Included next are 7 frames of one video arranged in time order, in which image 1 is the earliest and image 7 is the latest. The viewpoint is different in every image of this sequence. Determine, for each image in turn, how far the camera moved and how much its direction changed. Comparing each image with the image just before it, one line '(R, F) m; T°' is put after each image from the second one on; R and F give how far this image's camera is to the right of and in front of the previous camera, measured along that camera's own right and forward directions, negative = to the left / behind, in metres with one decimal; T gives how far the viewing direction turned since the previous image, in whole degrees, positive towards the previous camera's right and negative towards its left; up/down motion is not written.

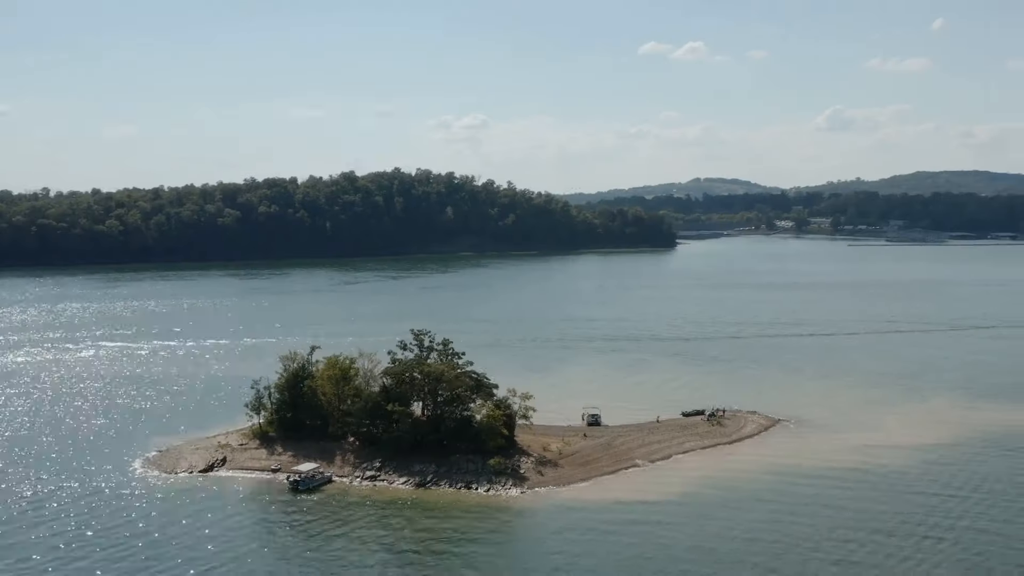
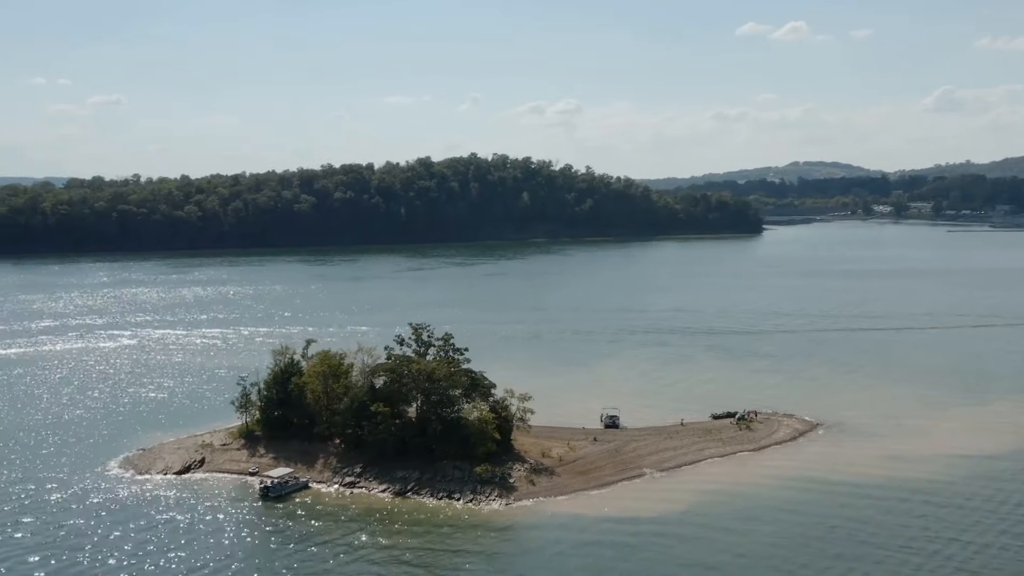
(+2.6, +2.3) m; -5°
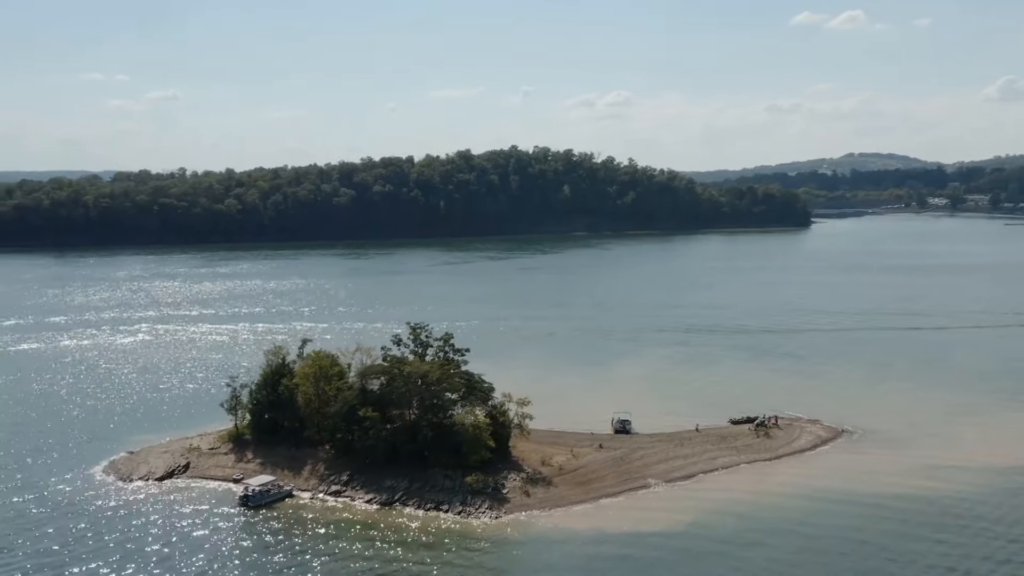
(+1.3, +1.5) m; -3°
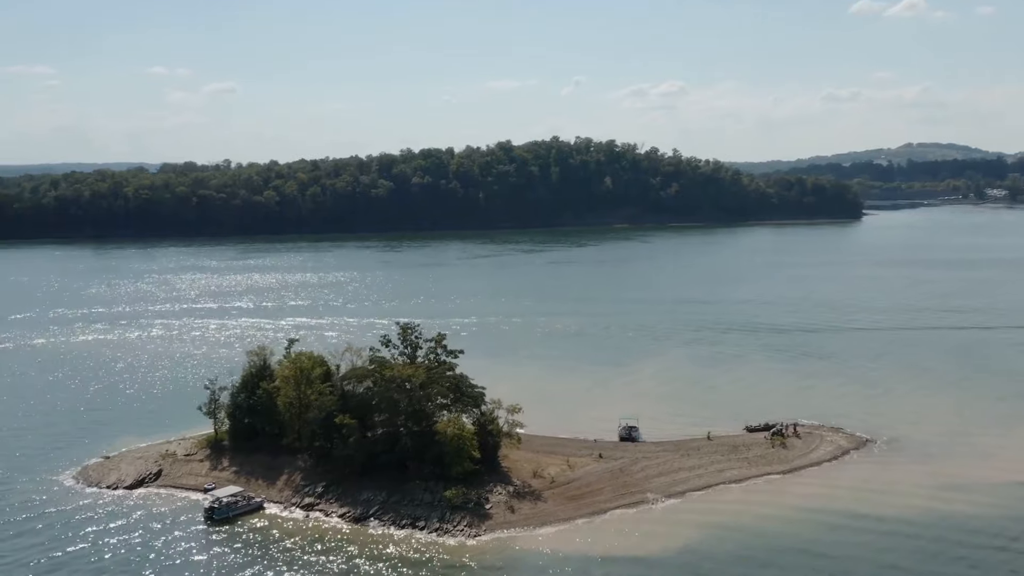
(+1.5, +1.8) m; -3°
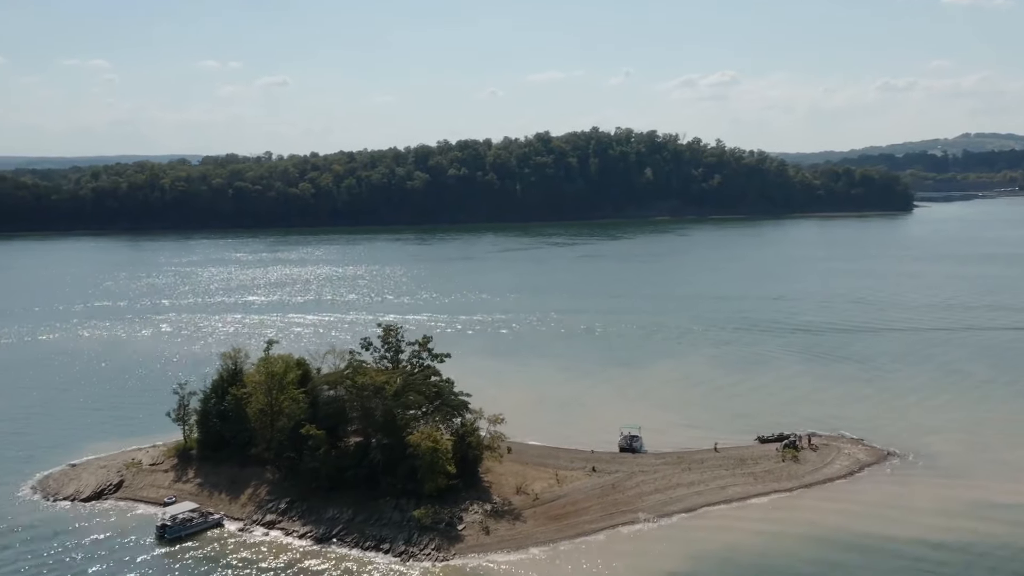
(+1.5, +1.9) m; -3°
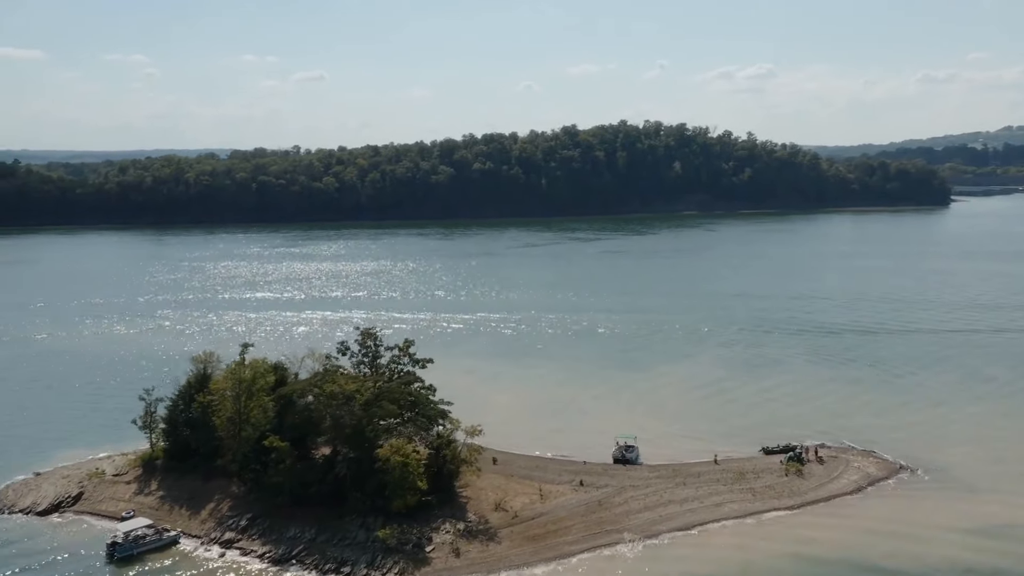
(+1.2, +1.5) m; -2°
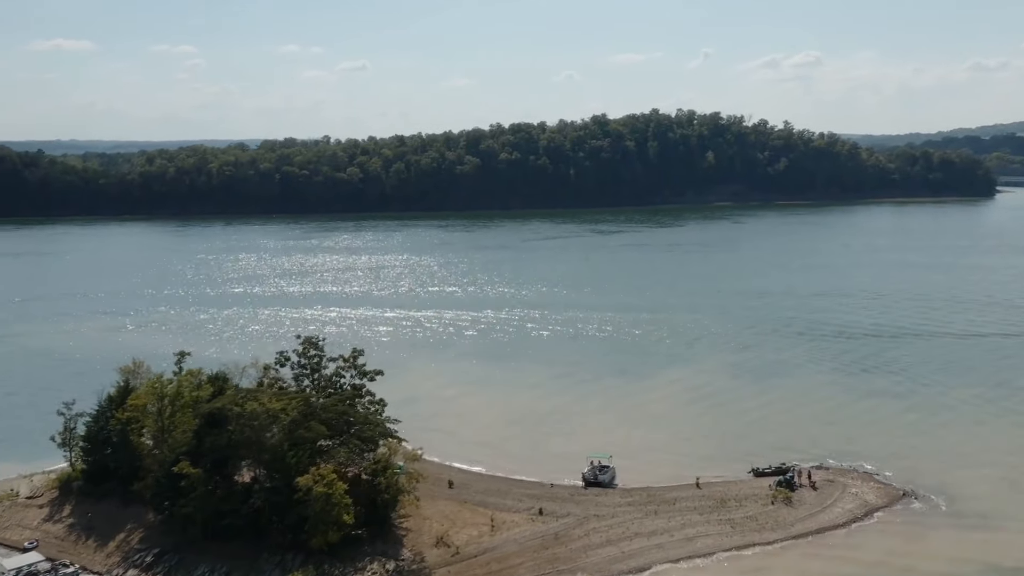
(+1.8, +2.5) m; -2°
